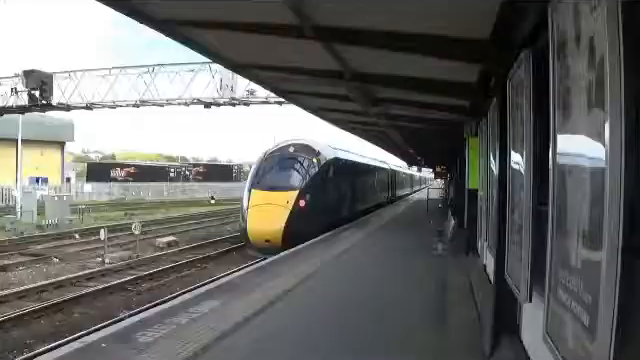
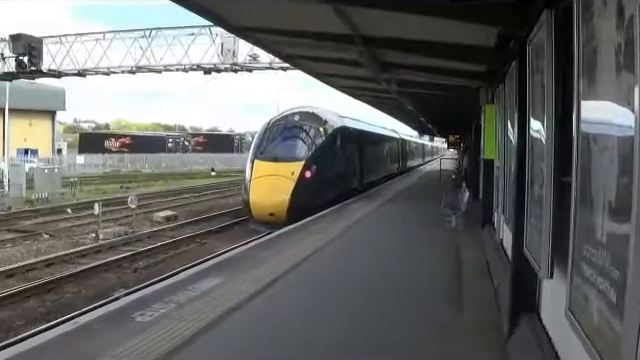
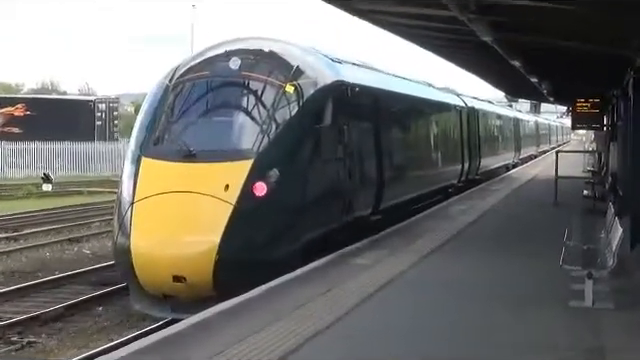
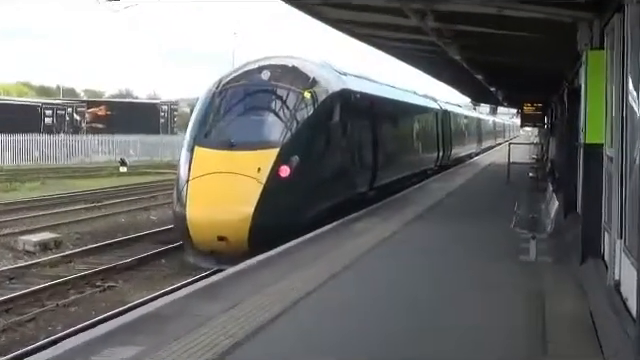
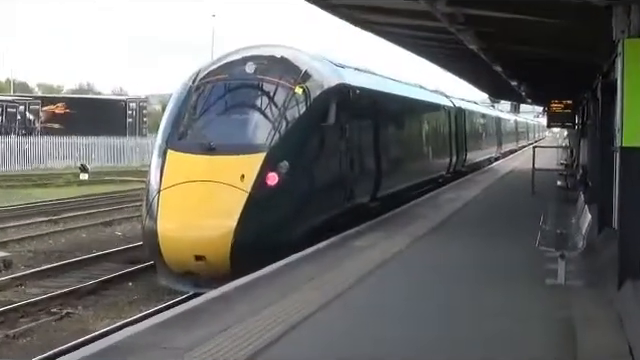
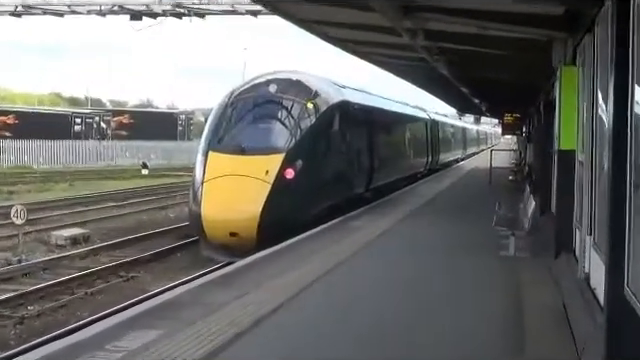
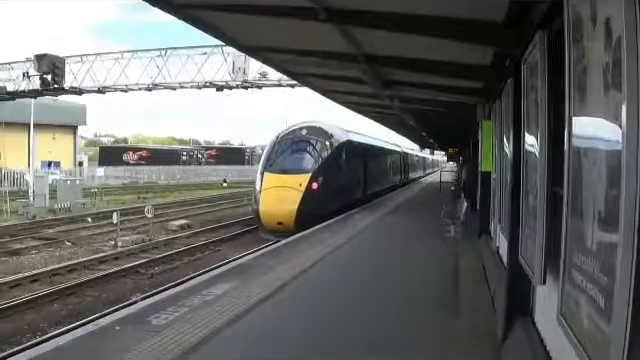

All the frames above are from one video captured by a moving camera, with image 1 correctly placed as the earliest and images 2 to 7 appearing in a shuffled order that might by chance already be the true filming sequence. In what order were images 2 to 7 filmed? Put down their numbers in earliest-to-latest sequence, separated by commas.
7, 2, 6, 4, 5, 3
